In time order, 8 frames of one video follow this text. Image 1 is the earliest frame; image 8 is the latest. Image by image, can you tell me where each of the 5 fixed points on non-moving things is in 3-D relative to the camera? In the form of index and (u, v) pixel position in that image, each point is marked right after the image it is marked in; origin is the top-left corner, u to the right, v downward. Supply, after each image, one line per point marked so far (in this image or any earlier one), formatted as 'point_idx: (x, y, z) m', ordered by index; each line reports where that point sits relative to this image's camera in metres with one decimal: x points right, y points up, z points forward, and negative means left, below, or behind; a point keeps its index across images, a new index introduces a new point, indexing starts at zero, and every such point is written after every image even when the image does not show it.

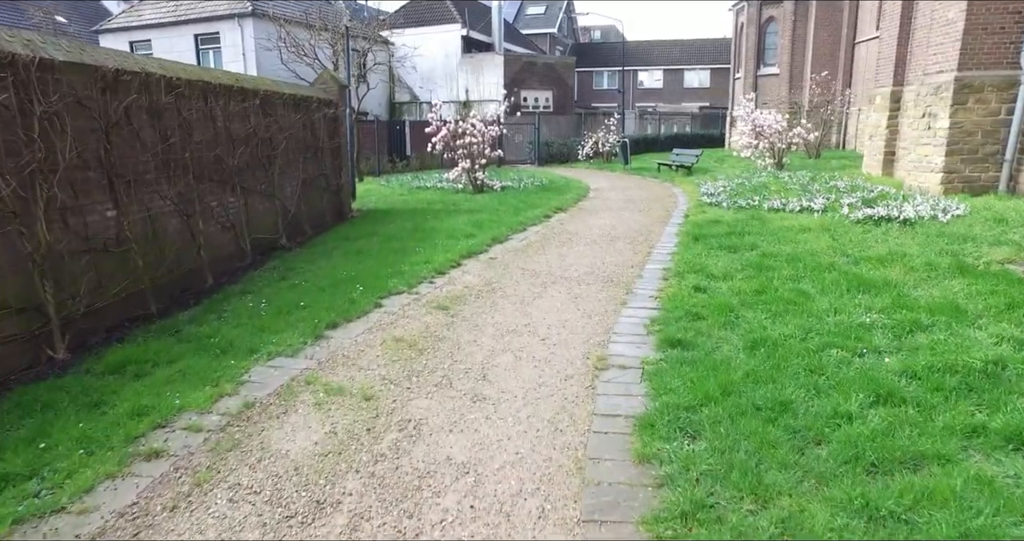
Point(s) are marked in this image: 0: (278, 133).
0: (-4.3, +2.5, +10.6) m
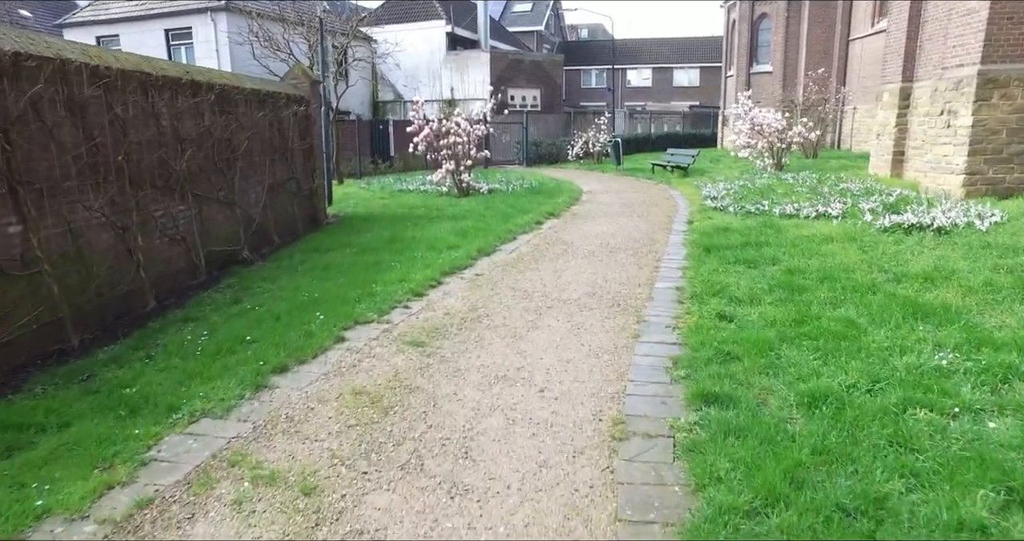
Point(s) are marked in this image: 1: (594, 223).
0: (-4.5, +2.2, +9.5) m
1: (+1.6, +0.9, +11.1) m
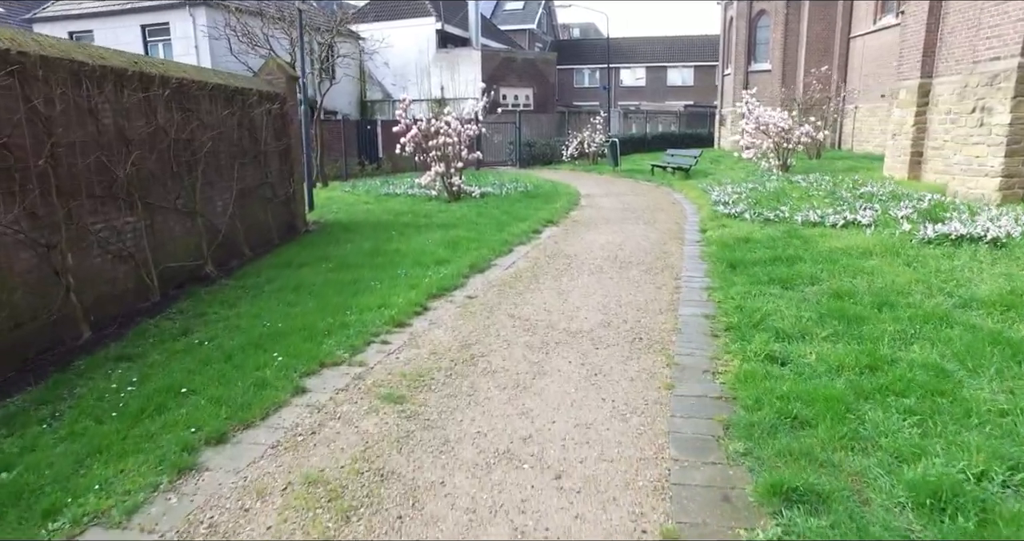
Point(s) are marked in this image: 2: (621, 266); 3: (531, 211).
0: (-4.5, +2.0, +8.4) m
1: (+1.5, +0.7, +10.2) m
2: (+1.4, +0.1, +7.5) m
3: (+0.4, +1.2, +11.9) m
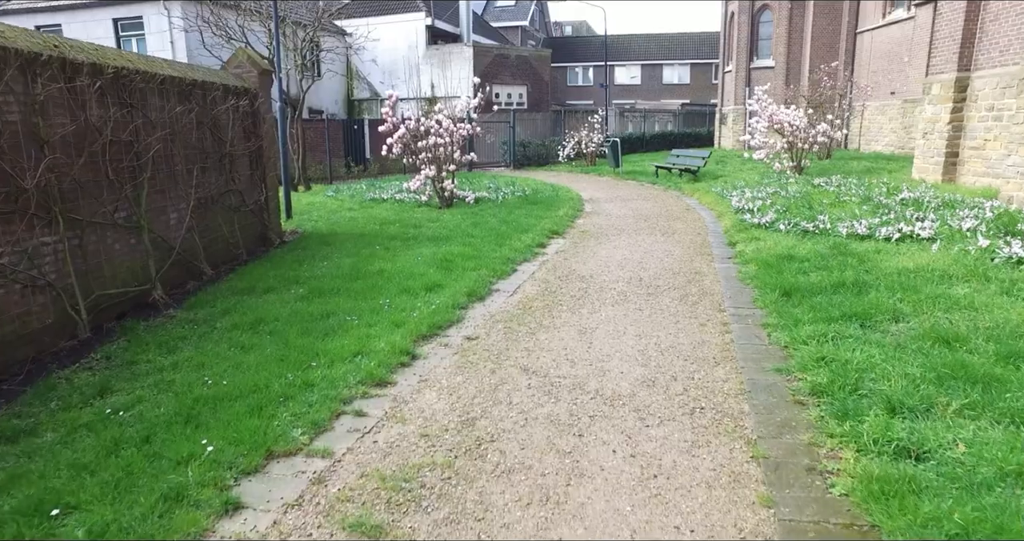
0: (-4.5, +1.7, +7.1) m
1: (+1.5, +0.4, +9.0) m
2: (+1.5, -0.2, +6.2) m
3: (+0.4, +0.9, +10.6) m
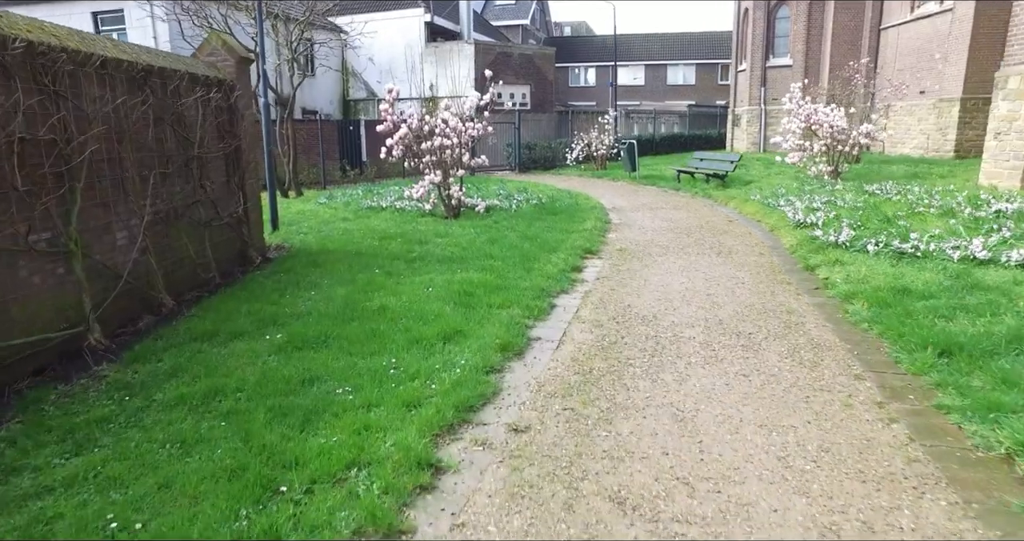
0: (-4.1, +1.3, +5.5) m
1: (+1.9, 0.0, +7.4) m
2: (+1.9, -0.6, +4.7) m
3: (+0.8, +0.5, +9.1) m
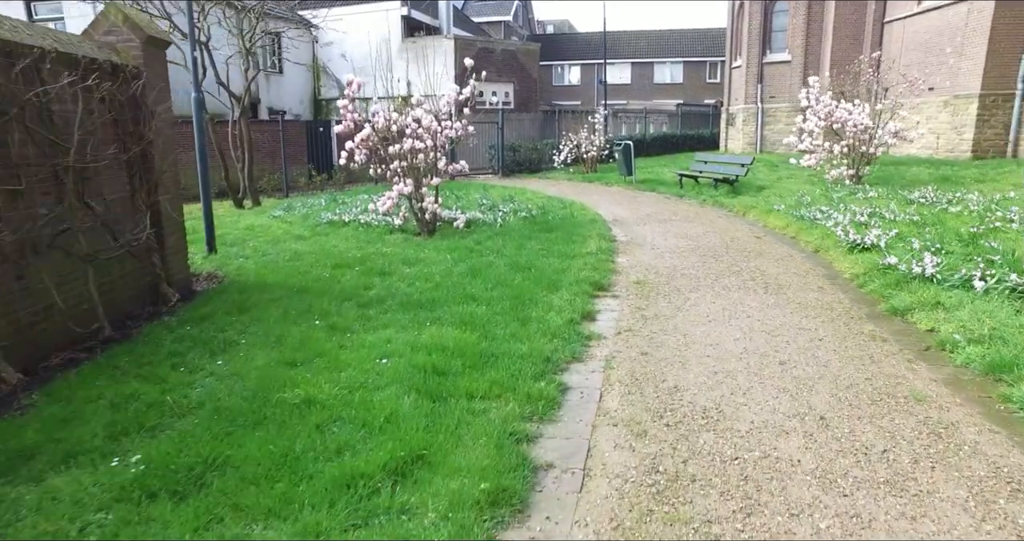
0: (-4.2, +0.8, +3.5) m
1: (+1.7, -0.4, +5.5) m
2: (+1.8, -1.0, +2.8) m
3: (+0.6, +0.1, +7.2) m
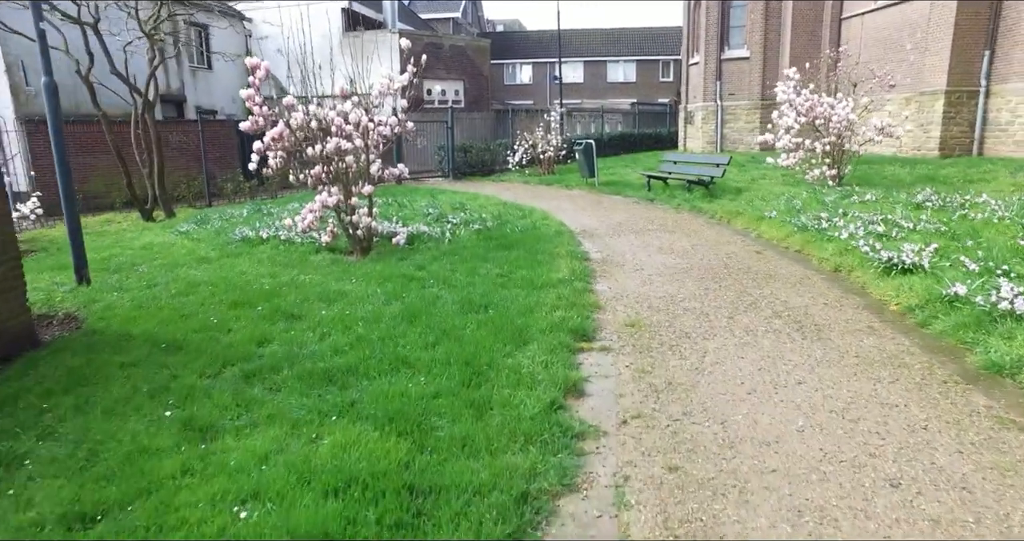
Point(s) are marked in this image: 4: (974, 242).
0: (-4.3, +0.4, +1.4) m
1: (+1.4, -0.7, +3.9) m
2: (+1.7, -1.3, +1.2) m
3: (+0.1, -0.3, +5.5) m
4: (+5.0, +0.3, +6.3) m
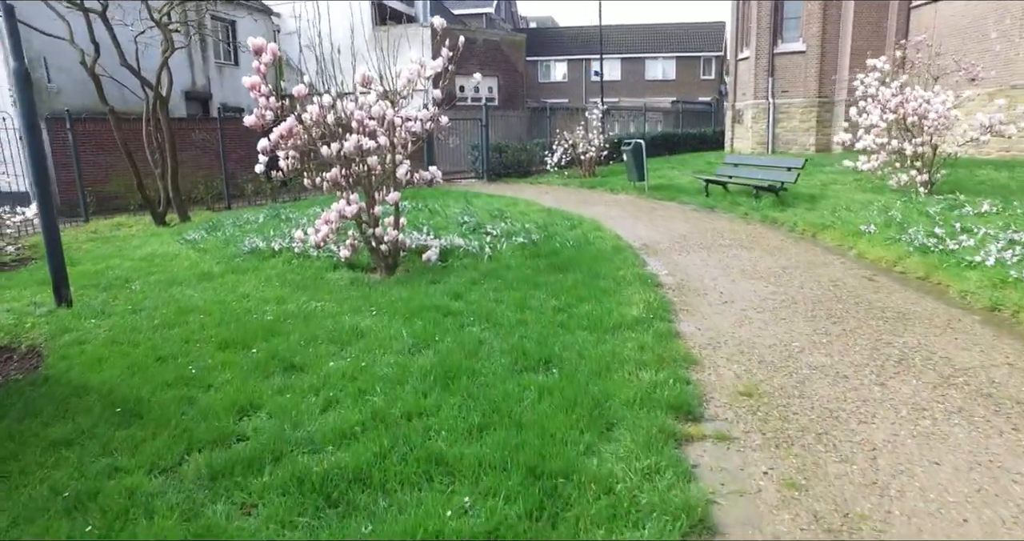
0: (-4.0, +0.1, +0.3) m
1: (+1.8, -1.0, +2.5) m
2: (+2.0, -1.6, -0.2) m
3: (+0.6, -0.5, +4.1) m
4: (+5.5, -0.1, +4.7) m
